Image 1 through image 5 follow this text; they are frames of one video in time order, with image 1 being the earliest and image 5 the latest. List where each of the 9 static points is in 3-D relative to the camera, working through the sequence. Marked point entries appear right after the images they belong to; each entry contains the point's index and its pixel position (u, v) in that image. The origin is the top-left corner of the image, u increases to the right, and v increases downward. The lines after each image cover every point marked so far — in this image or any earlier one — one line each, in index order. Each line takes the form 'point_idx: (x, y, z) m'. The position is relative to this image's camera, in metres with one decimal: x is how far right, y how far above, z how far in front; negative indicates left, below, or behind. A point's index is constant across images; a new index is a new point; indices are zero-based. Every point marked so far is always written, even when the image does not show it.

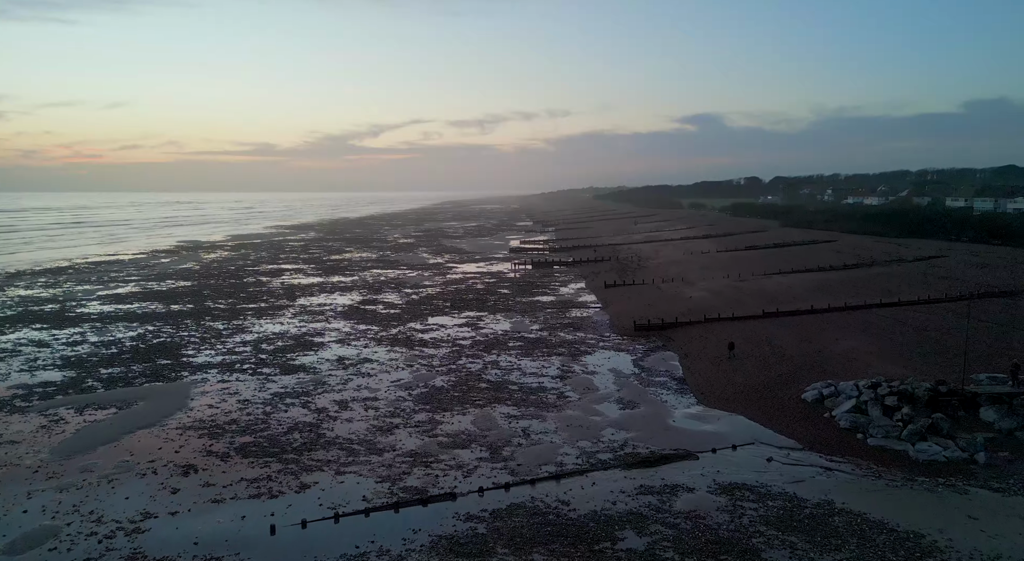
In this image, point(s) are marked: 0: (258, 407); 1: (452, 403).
0: (-5.6, -2.8, +16.8) m
1: (-1.4, -2.8, +17.1) m
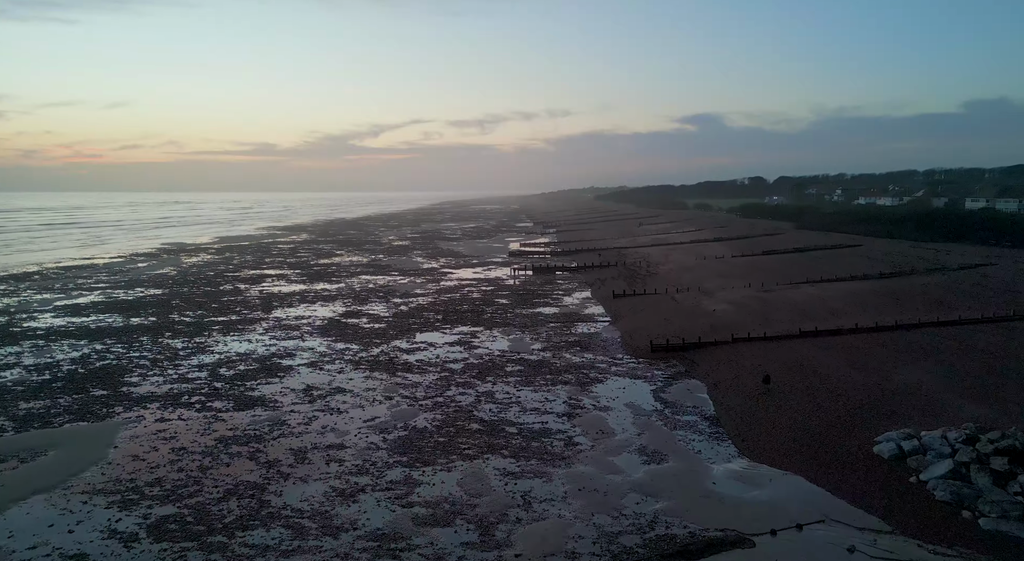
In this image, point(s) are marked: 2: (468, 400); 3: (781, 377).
0: (-5.7, -3.2, +13.6) m
1: (-1.4, -3.2, +13.9) m
2: (-1.0, -2.7, +17.4) m
3: (+6.0, -2.2, +17.1) m
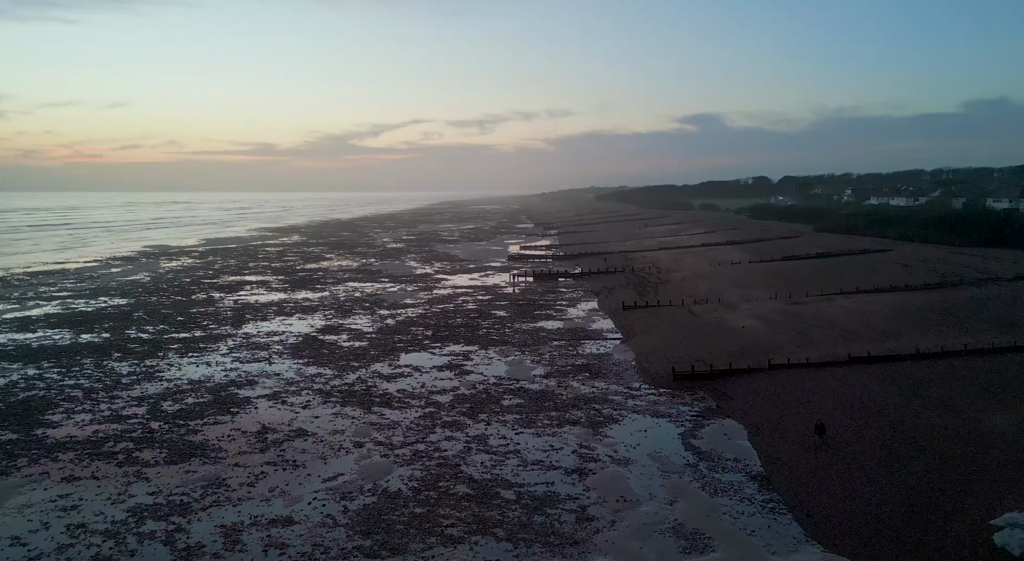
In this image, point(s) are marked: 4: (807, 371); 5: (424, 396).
0: (-5.7, -3.5, +10.4) m
1: (-1.5, -3.5, +10.7) m
2: (-1.0, -3.1, +14.2) m
3: (+6.0, -2.5, +13.9) m
4: (+6.8, -2.1, +17.6) m
5: (-2.1, -2.7, +17.9) m
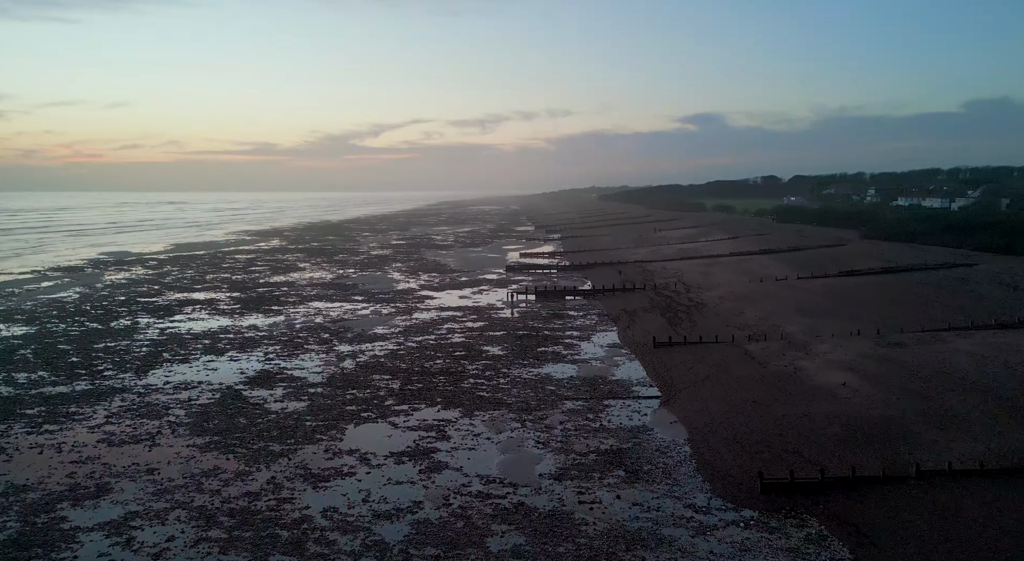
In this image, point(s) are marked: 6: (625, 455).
0: (-5.8, -4.4, +3.6) m
1: (-1.6, -4.4, +3.8) m
2: (-1.1, -4.0, +7.4) m
3: (+5.9, -3.4, +7.1) m
4: (+6.7, -2.9, +10.8) m
5: (-2.2, -3.5, +11.1) m
6: (+2.0, -3.1, +13.8) m
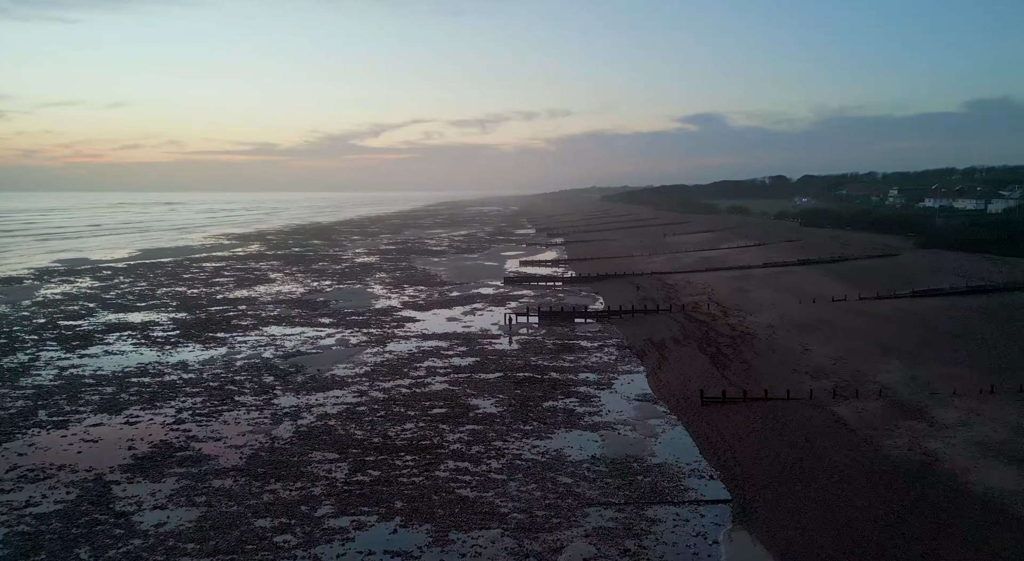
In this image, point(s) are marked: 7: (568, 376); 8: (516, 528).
0: (-5.9, -5.1, -2.3) m
1: (-1.6, -5.1, -2.0) m
2: (-1.2, -4.7, +1.5) m
3: (+5.8, -4.1, +1.2) m
4: (+6.6, -3.6, +4.9) m
5: (-2.2, -4.3, +5.3) m
6: (+2.0, -3.9, +8.0) m
7: (+1.4, -2.5, +20.2) m
8: (+0.1, -3.6, +11.1) m
